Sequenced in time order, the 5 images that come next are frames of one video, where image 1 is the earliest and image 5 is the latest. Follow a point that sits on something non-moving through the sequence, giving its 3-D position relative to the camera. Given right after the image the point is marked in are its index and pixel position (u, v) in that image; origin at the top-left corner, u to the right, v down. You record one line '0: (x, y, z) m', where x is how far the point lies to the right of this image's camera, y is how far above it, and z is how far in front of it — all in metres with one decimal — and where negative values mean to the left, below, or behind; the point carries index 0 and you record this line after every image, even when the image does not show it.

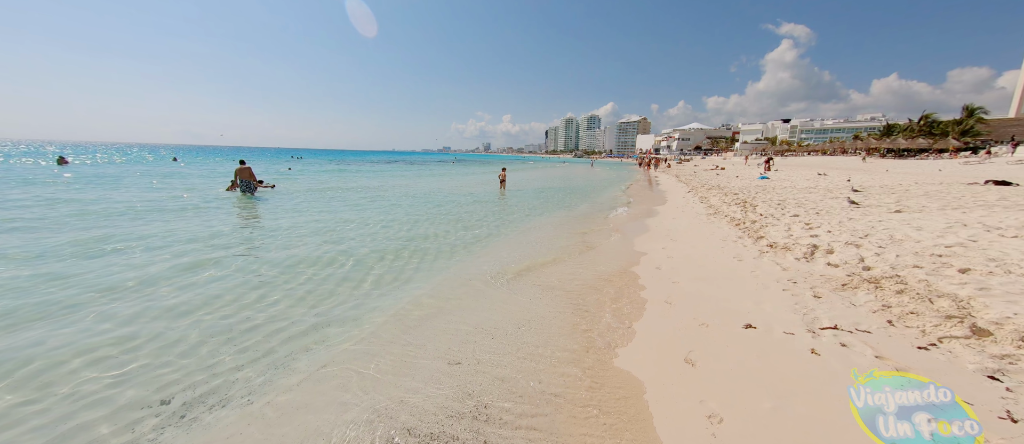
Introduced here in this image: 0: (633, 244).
0: (+2.7, -0.5, +7.4) m
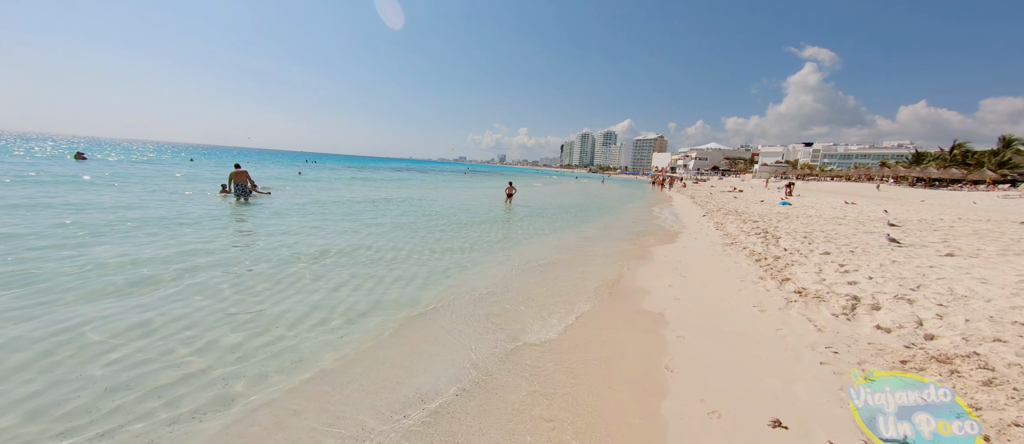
0: (+2.4, -1.1, +6.5) m
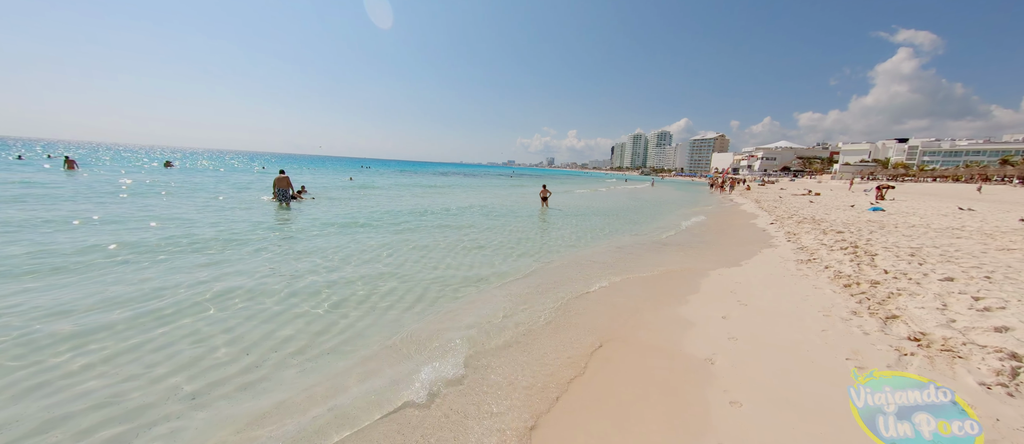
0: (+2.7, -1.3, +5.3) m
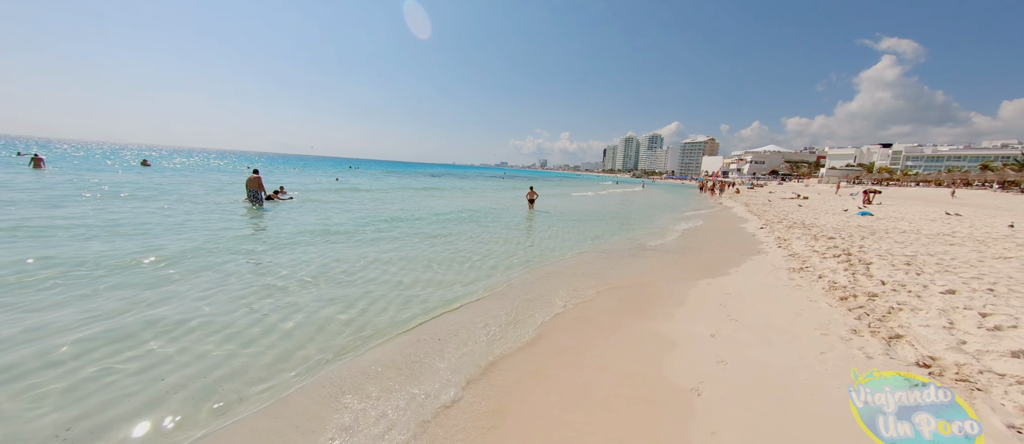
0: (+2.2, -1.5, +4.9) m
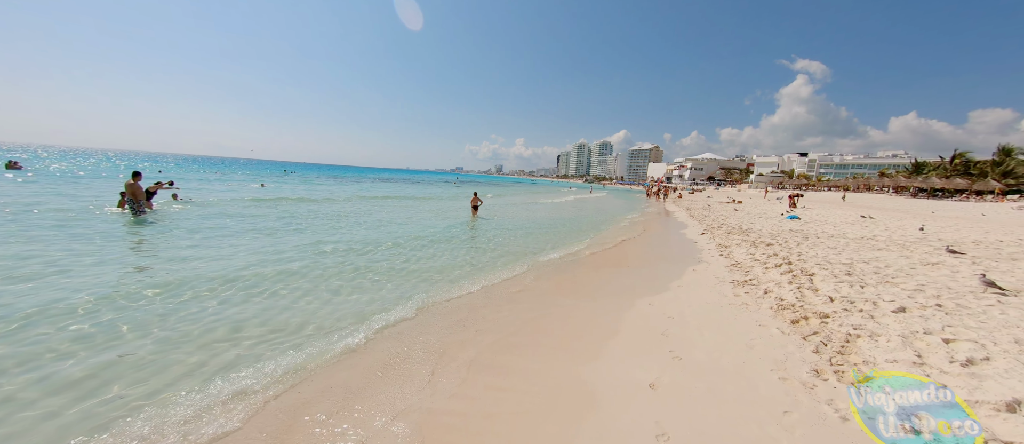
0: (+1.0, -1.7, +3.9) m
